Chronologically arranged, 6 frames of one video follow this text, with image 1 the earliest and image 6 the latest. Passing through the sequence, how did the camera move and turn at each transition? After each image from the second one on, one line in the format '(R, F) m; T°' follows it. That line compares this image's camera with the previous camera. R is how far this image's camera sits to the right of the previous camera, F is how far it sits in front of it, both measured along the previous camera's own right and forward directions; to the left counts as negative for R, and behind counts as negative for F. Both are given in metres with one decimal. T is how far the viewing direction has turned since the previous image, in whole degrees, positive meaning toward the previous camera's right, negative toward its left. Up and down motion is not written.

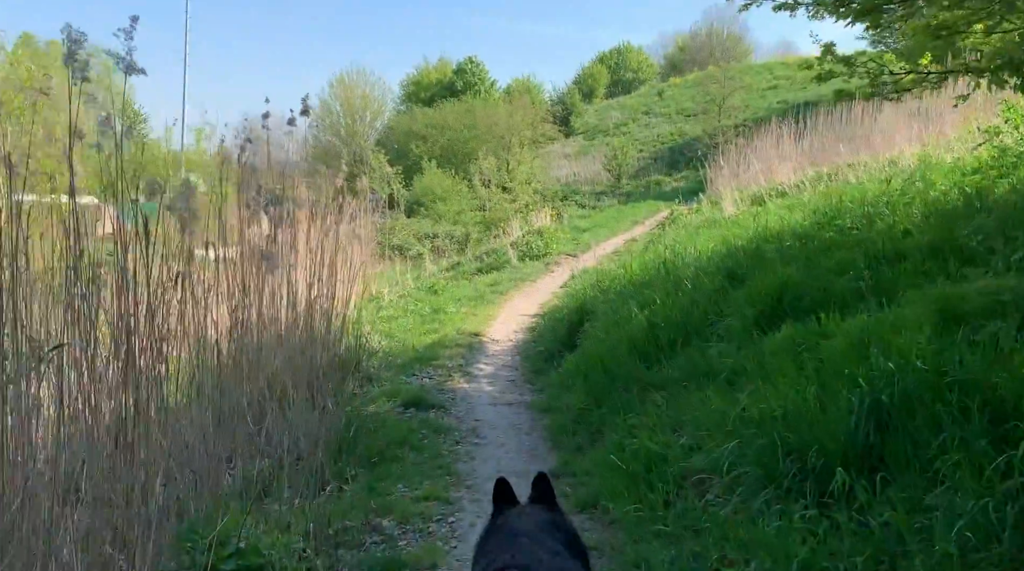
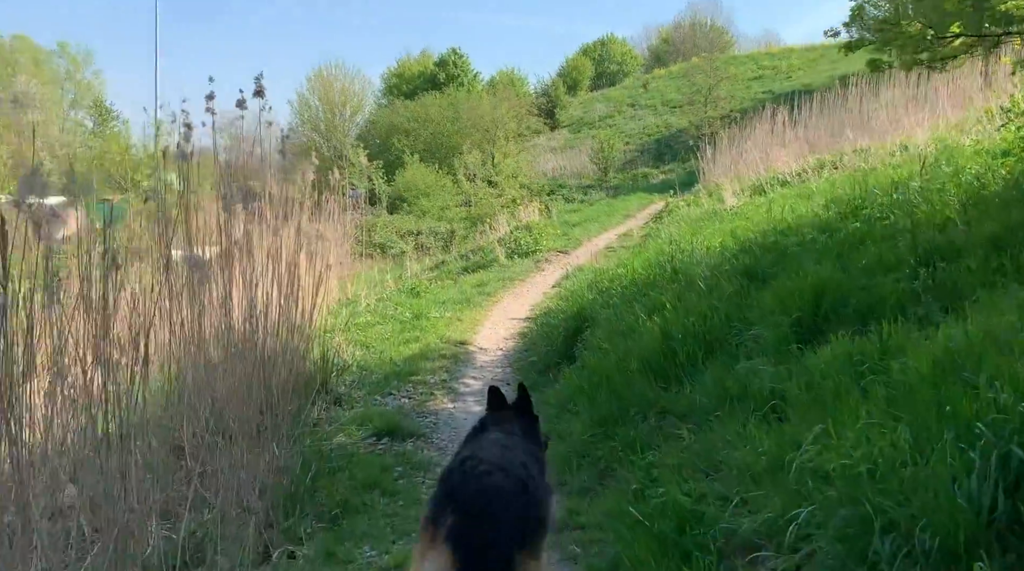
(0.0, +1.1) m; +1°
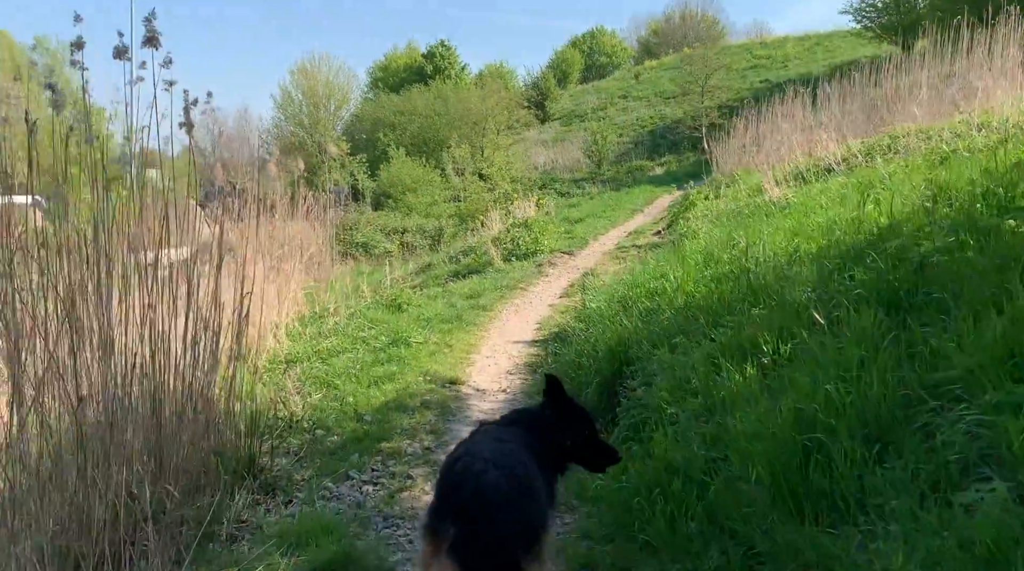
(-0.1, +2.5) m; +1°
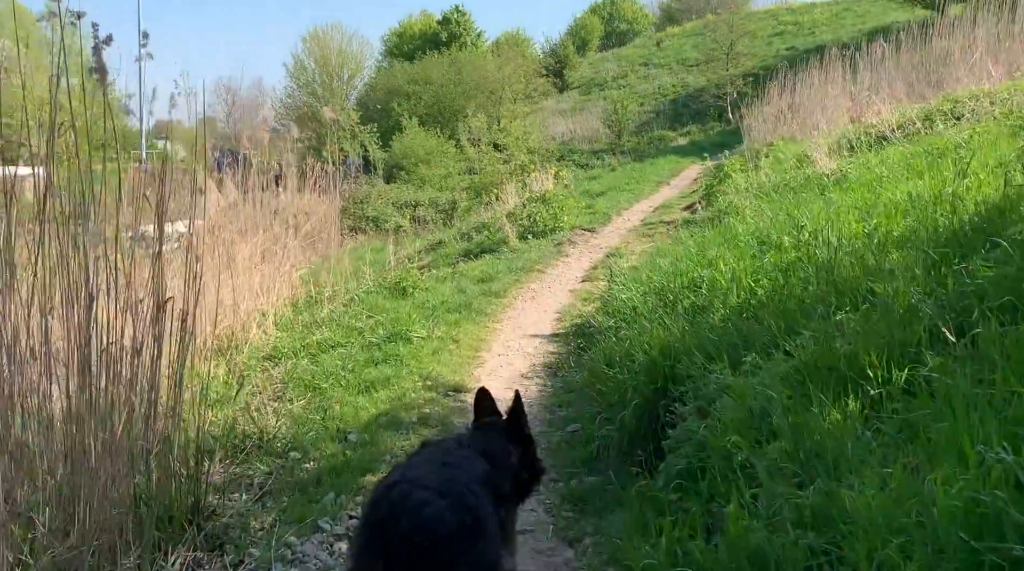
(0.0, +1.3) m; -1°
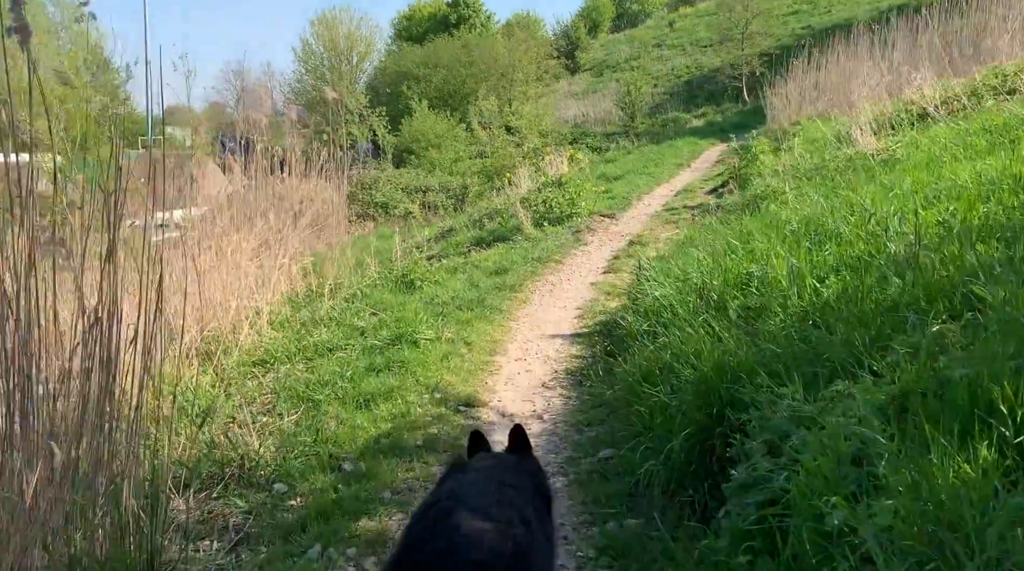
(0.0, +0.8) m; -1°
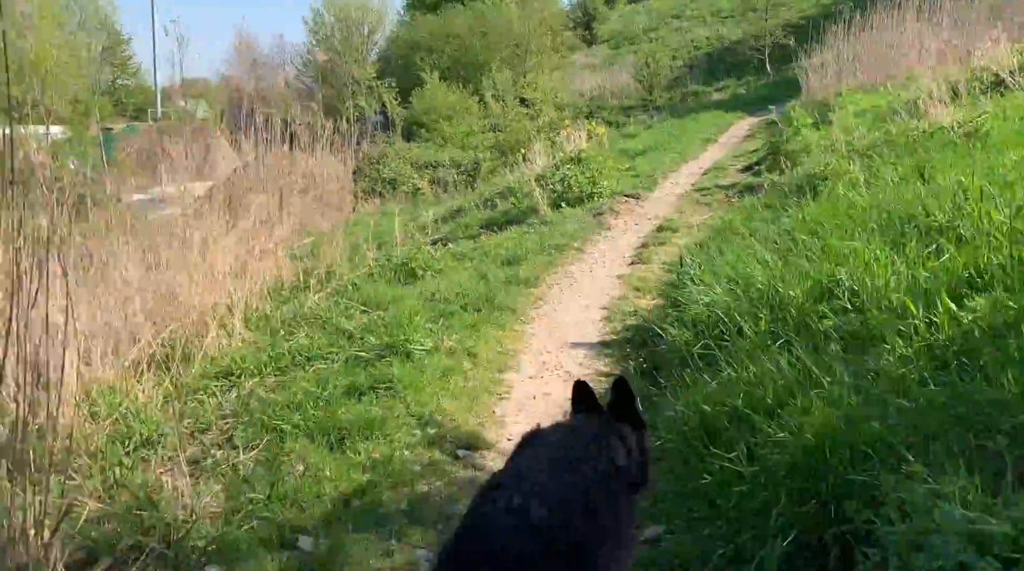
(0.0, +1.3) m; -1°
